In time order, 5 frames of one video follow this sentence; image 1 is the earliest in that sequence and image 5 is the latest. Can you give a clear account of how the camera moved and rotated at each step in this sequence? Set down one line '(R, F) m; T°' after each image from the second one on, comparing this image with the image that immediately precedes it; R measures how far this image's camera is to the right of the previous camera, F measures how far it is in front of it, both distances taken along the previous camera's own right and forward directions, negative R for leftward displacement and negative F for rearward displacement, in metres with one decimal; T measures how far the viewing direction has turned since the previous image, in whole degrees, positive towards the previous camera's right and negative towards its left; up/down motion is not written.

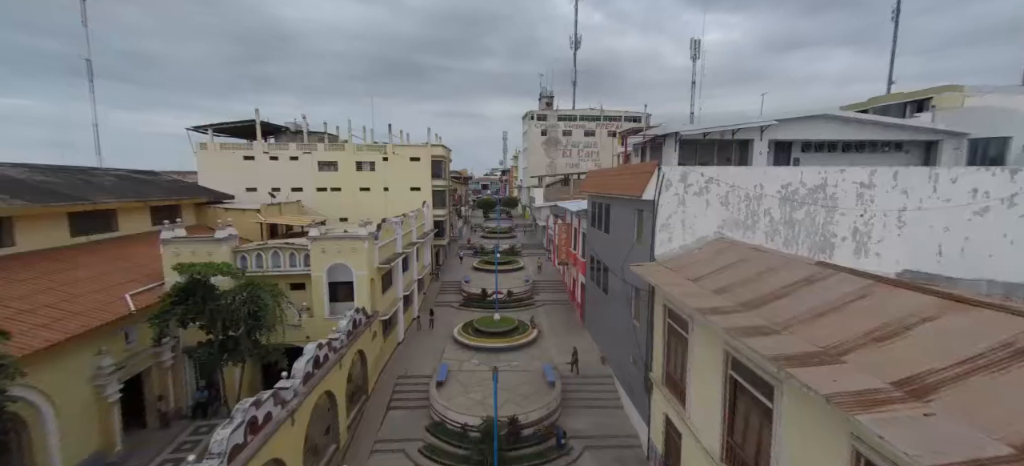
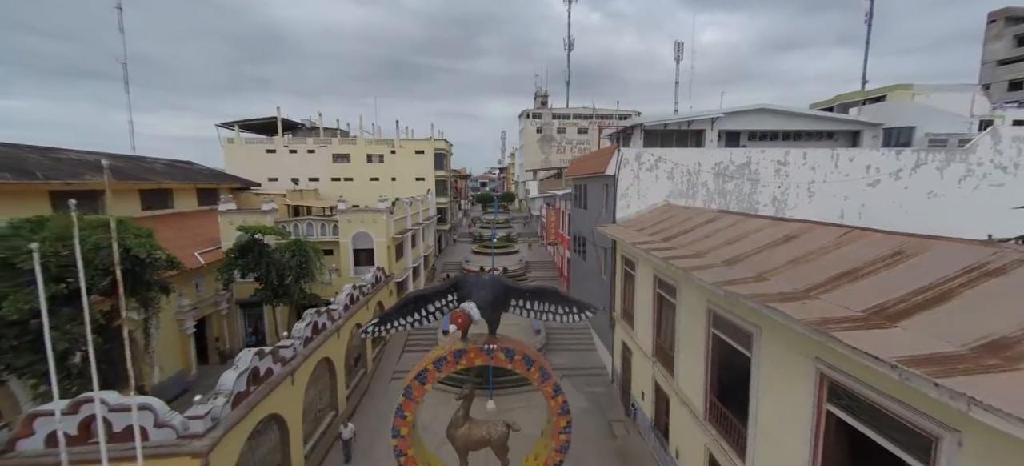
(+0.3, -3.1) m; 0°
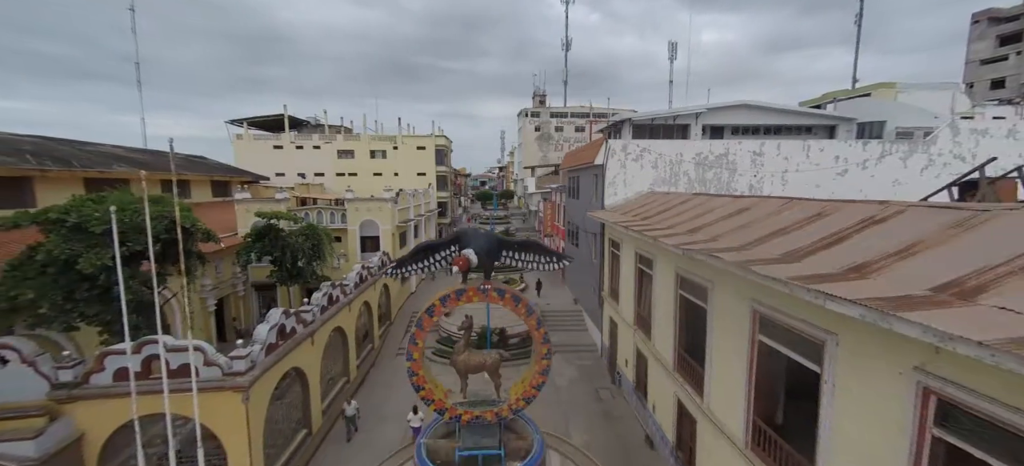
(+0.1, -1.2) m; 0°
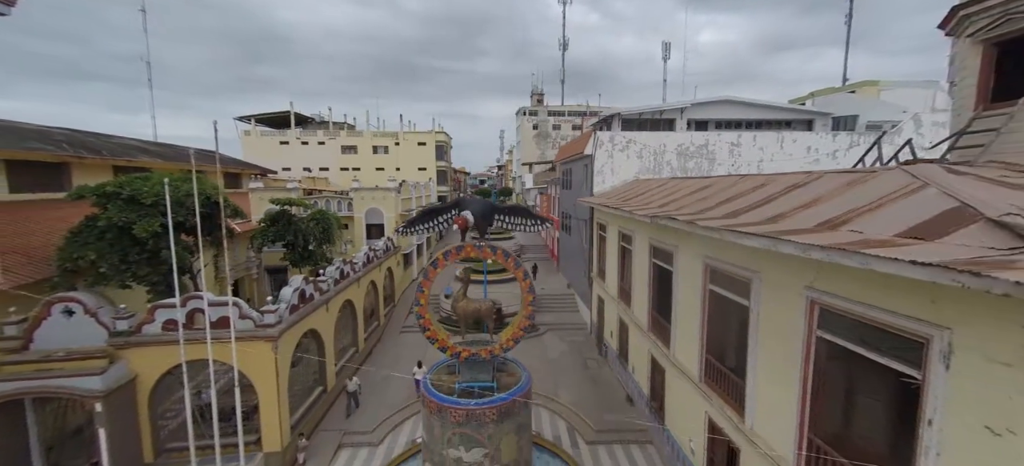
(+0.2, -1.2) m; 0°
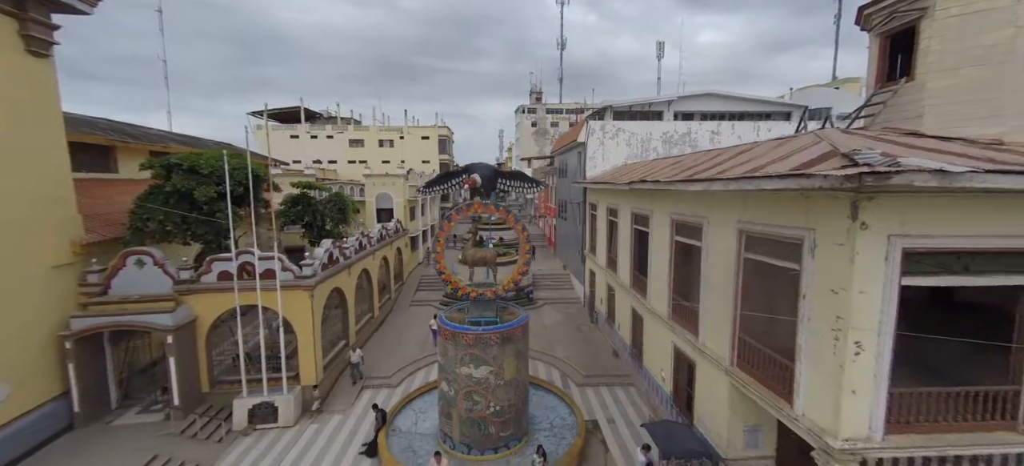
(0.0, -1.6) m; 0°
